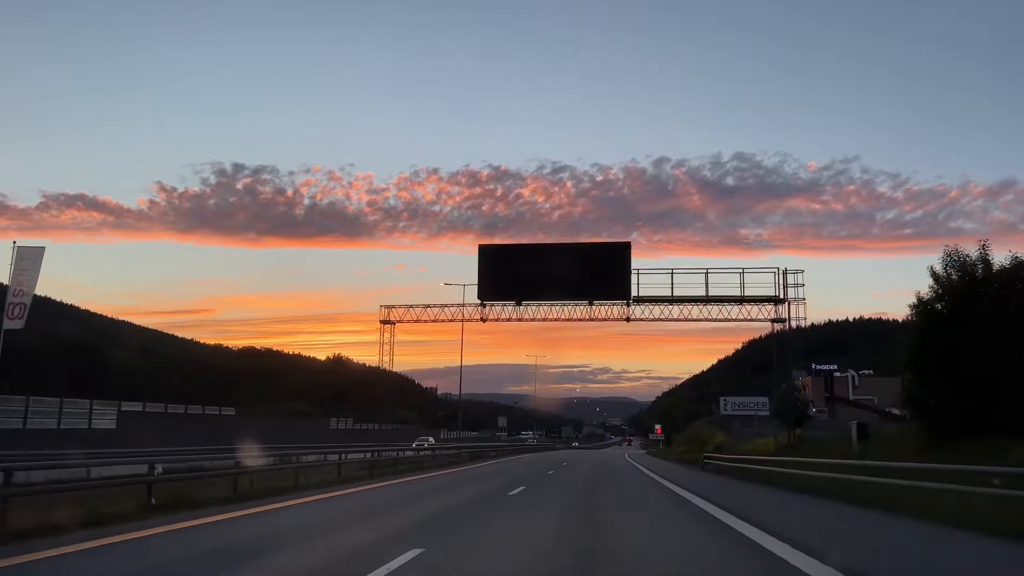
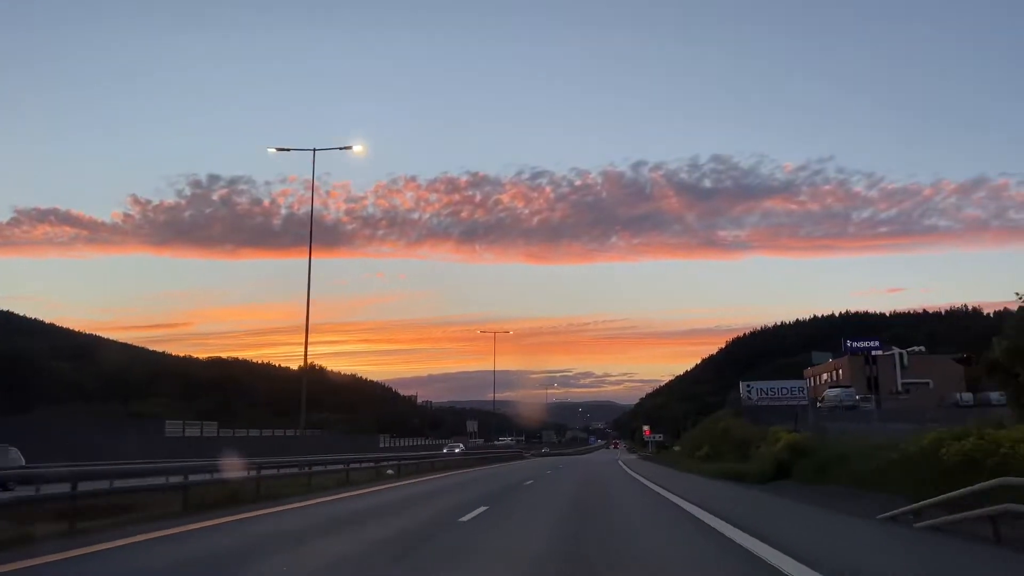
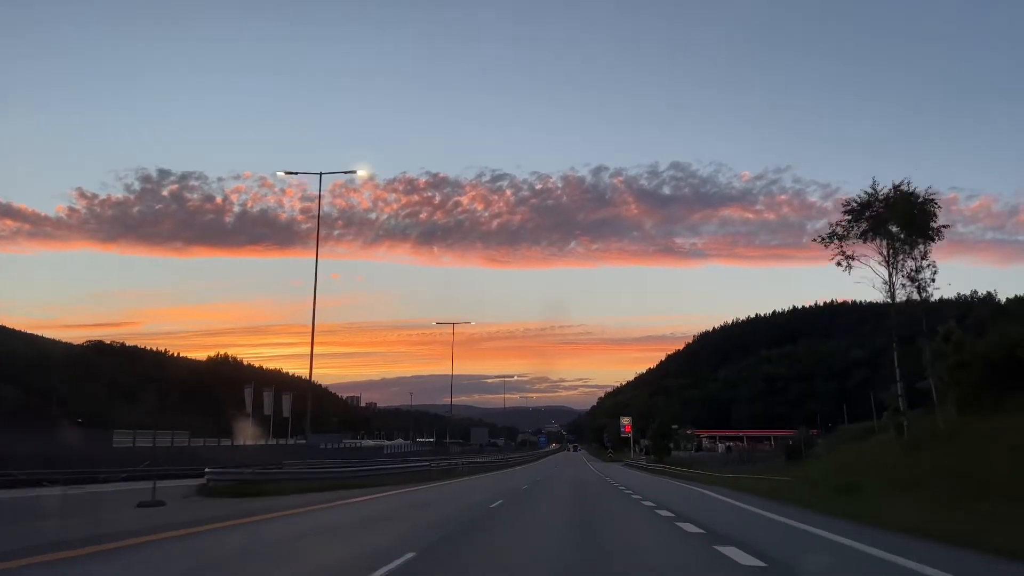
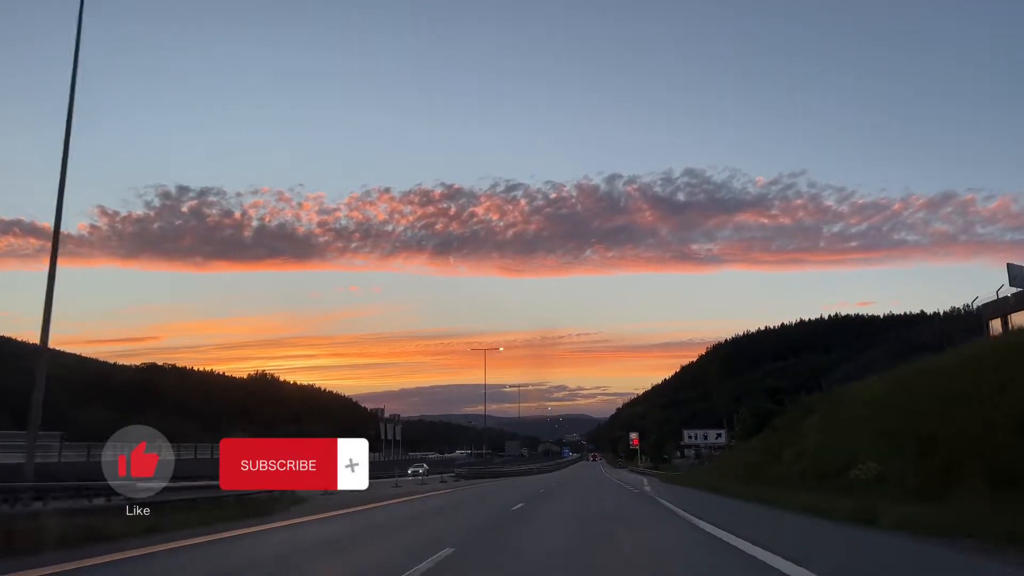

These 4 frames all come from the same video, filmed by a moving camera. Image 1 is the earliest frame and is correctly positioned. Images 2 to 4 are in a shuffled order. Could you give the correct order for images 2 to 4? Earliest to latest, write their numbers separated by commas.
2, 4, 3
